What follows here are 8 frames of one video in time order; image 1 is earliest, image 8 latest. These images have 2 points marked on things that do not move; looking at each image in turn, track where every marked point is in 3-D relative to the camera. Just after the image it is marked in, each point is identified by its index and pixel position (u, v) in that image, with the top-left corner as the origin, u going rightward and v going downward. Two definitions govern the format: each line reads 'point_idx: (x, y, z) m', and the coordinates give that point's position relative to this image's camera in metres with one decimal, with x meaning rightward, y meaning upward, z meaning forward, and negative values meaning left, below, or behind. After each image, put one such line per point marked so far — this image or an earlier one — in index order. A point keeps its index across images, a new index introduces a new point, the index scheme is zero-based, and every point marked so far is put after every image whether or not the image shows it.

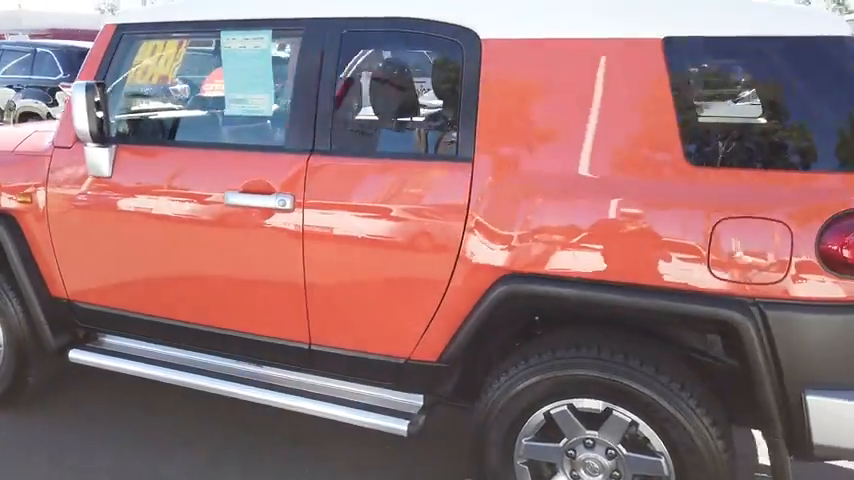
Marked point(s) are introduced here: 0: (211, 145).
0: (-0.9, +0.4, +2.5) m
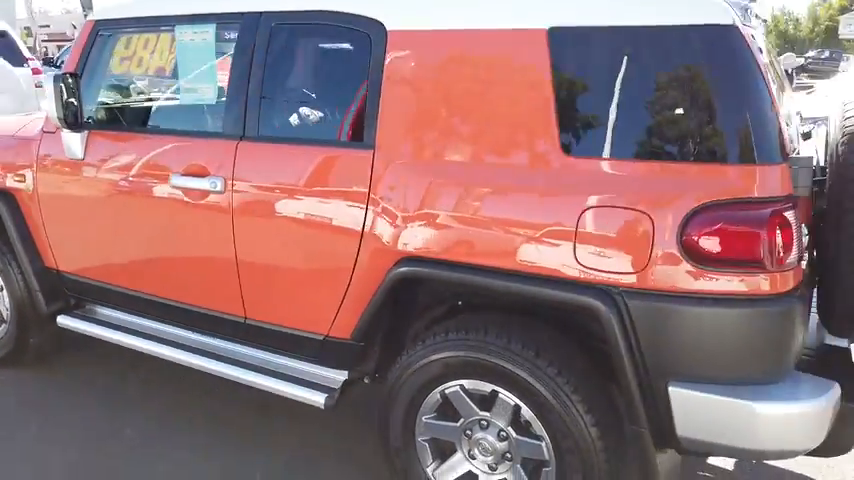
0: (-1.1, +0.4, +2.7) m
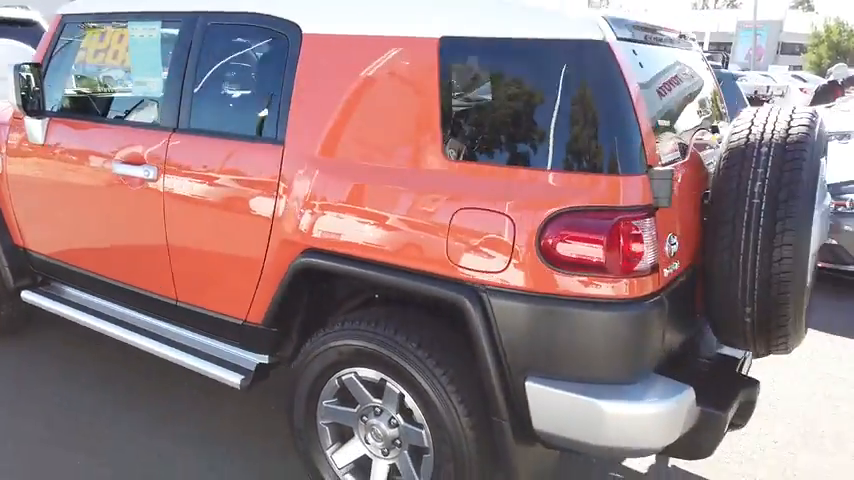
0: (-1.4, +0.5, +2.9) m
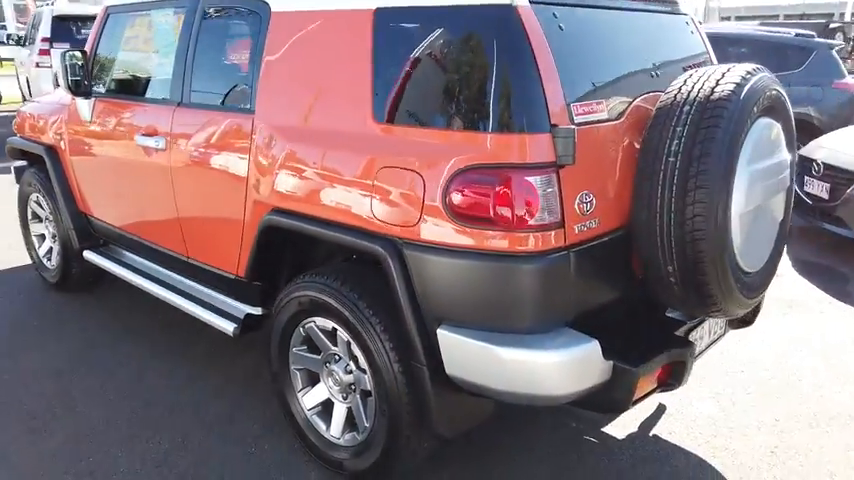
0: (-1.4, +0.7, +3.3) m
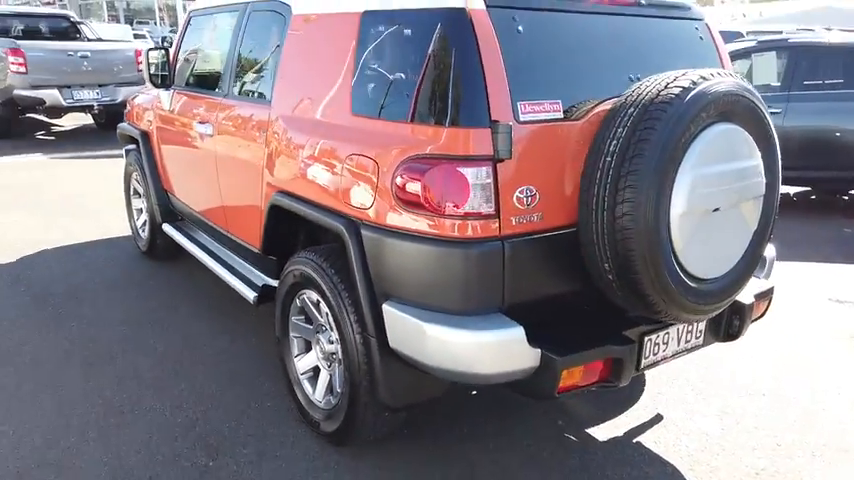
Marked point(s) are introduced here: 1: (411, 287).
0: (-1.2, +0.8, +3.7) m
1: (-0.1, -0.2, +2.2) m
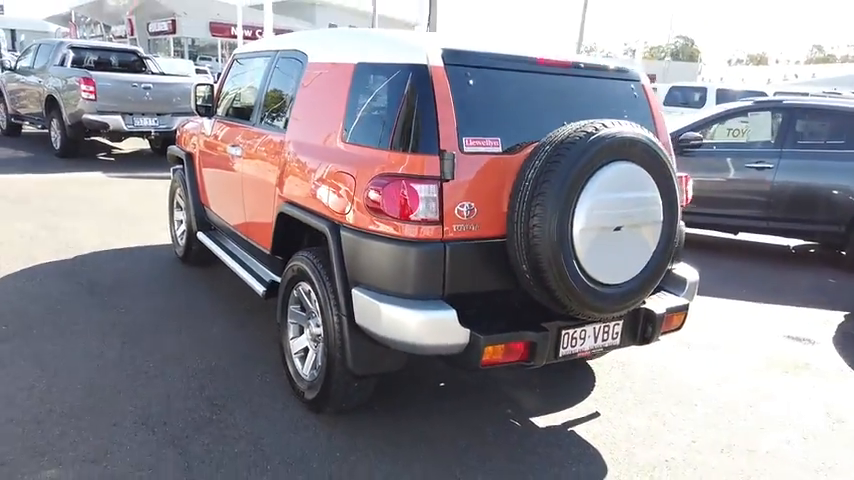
0: (-1.3, +0.8, +4.5) m
1: (-0.2, -0.1, +2.8) m
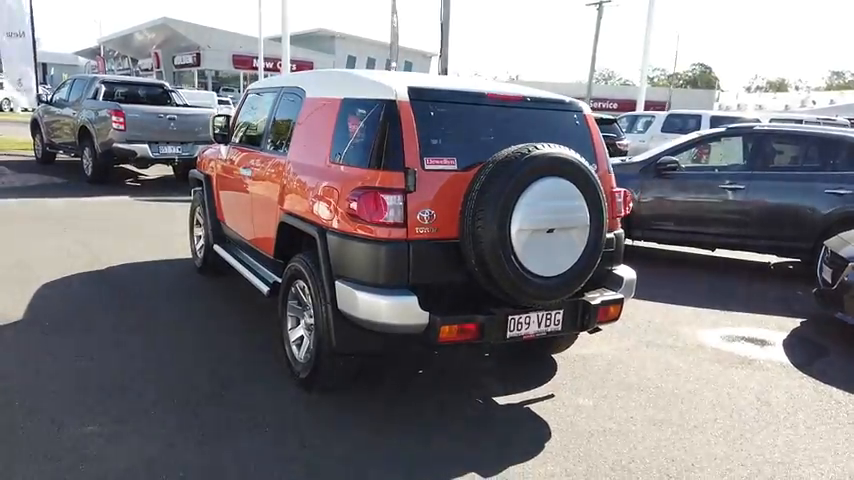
0: (-1.4, +0.7, +5.2) m
1: (-0.4, -0.2, +3.4) m
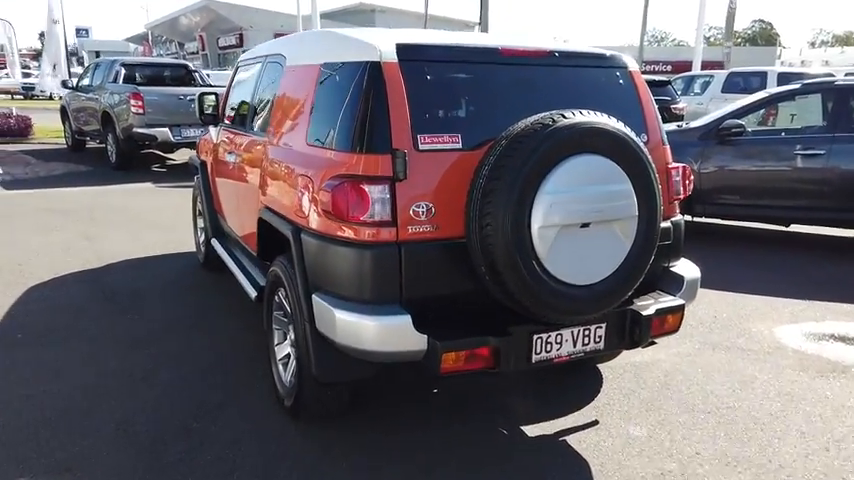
0: (-1.3, +0.8, +4.5) m
1: (-0.4, -0.2, +2.7) m
